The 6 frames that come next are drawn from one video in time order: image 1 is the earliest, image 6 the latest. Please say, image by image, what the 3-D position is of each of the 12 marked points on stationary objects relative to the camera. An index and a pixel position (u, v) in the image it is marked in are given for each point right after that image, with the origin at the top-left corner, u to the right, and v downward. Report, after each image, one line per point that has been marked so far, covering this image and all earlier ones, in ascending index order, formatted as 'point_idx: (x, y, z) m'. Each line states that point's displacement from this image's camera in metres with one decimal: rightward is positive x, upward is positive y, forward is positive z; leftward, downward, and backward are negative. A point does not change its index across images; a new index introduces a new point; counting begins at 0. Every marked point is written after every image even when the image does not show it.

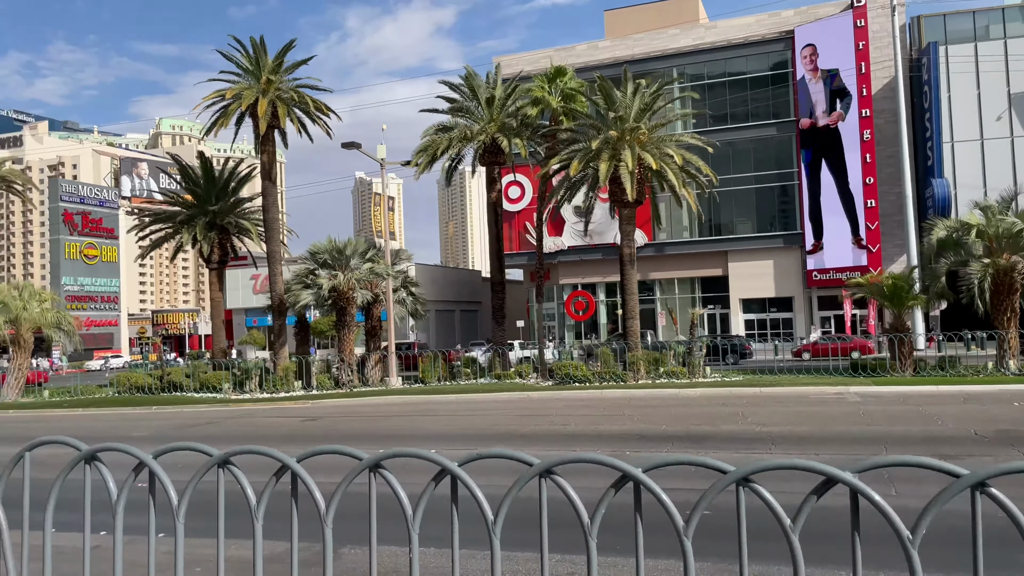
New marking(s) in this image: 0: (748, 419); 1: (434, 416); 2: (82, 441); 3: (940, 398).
0: (+4.5, -2.5, +15.7) m
1: (-1.7, -2.8, +18.2) m
2: (-8.6, -3.1, +16.7) m
3: (+9.0, -2.3, +17.3) m
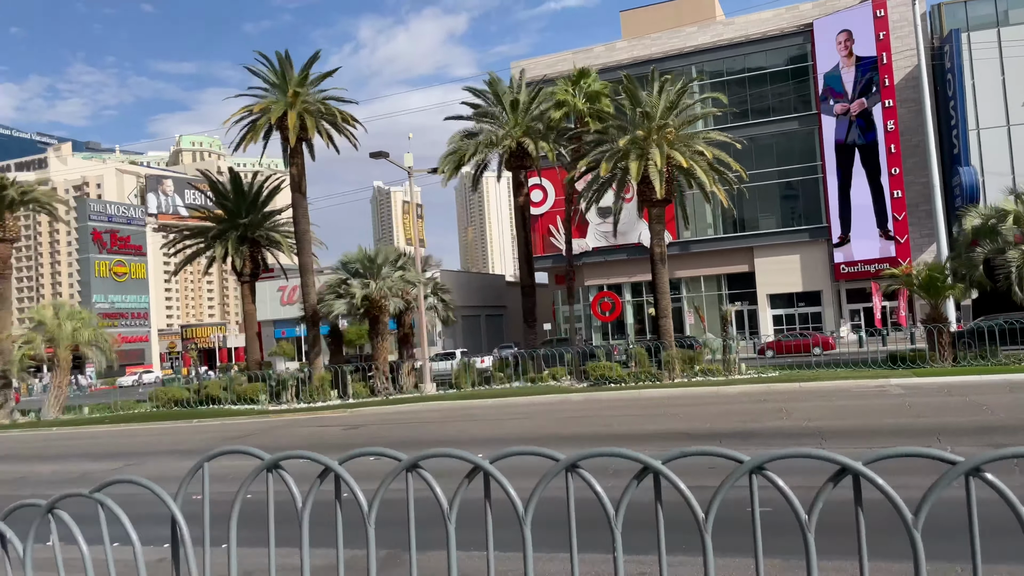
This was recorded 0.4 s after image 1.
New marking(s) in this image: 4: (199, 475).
0: (+5.3, -2.4, +15.6) m
1: (-0.8, -2.9, +18.3) m
2: (-7.8, -3.5, +17.0) m
3: (+9.8, -2.1, +17.1) m
4: (-5.1, -3.2, +14.0) m
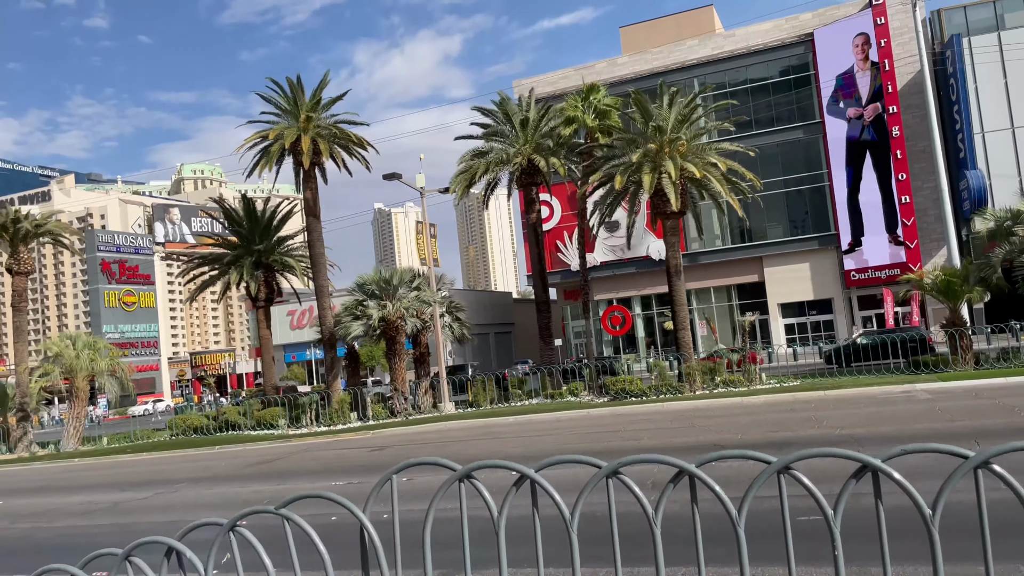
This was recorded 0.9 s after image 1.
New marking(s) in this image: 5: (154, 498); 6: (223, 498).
0: (+5.8, -2.6, +15.6) m
1: (-0.2, -3.3, +18.3) m
2: (-7.2, -4.0, +17.0) m
3: (+10.4, -2.1, +17.1) m
4: (-4.6, -3.6, +13.9) m
5: (-6.6, -3.9, +15.5) m
6: (-5.0, -3.7, +14.6) m
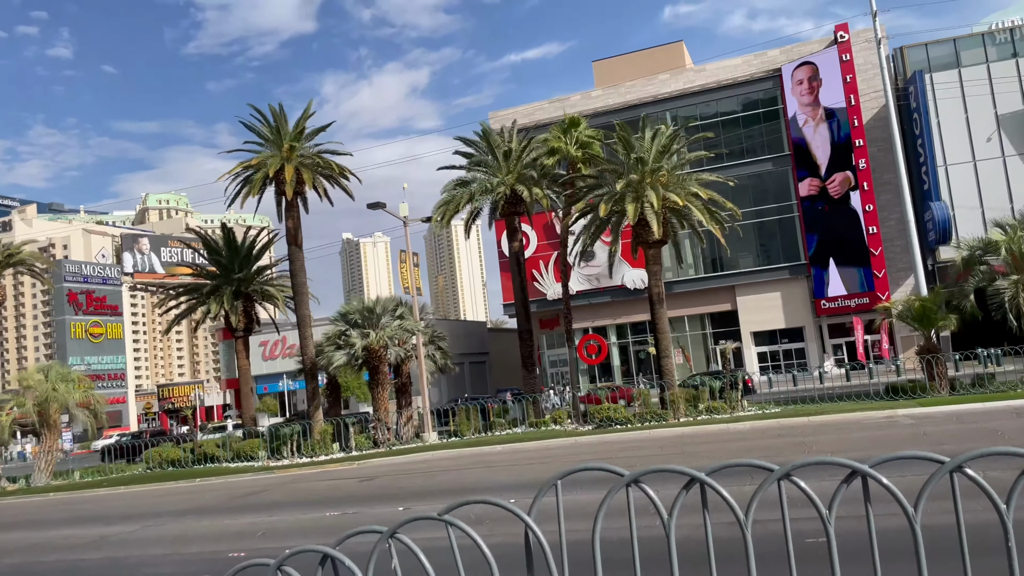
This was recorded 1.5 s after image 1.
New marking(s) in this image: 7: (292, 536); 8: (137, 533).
0: (+5.7, -3.1, +15.8) m
1: (-0.4, -4.0, +18.3) m
2: (-7.3, -4.6, +16.6) m
3: (+10.2, -2.7, +17.5) m
4: (-4.6, -4.1, +13.7) m
5: (-6.7, -4.5, +15.3) m
6: (-5.0, -4.2, +14.4) m
7: (-3.5, -3.9, +13.1) m
8: (-6.9, -4.5, +15.1) m
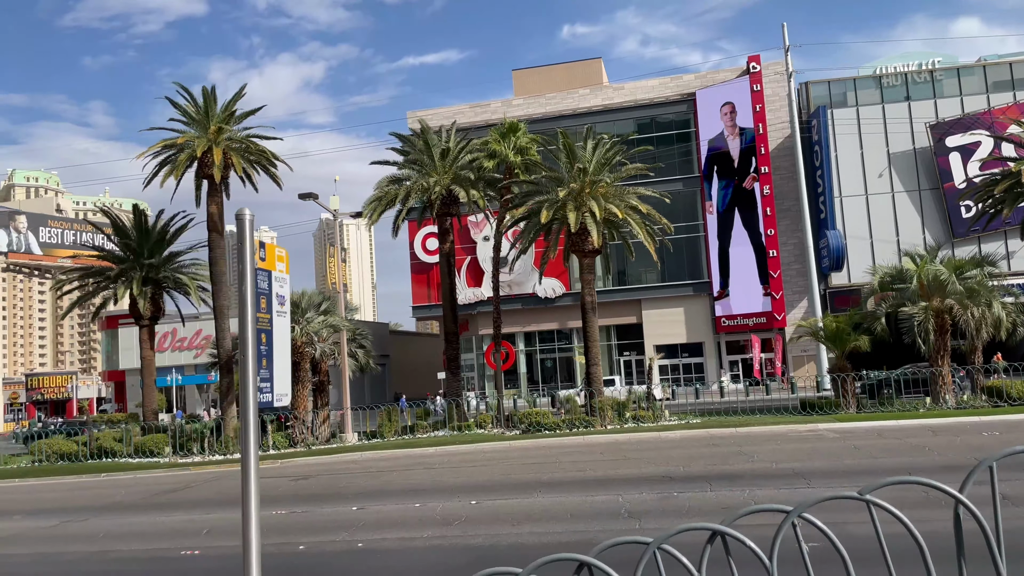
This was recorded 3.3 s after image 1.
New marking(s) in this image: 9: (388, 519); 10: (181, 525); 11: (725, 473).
0: (+4.8, -3.4, +16.4) m
1: (-1.7, -3.9, +17.9) m
2: (-8.3, -4.2, +15.4) m
3: (+9.0, -3.2, +18.6) m
4: (-5.2, -3.8, +12.9) m
5: (-7.5, -4.1, +14.1) m
6: (-5.7, -3.9, +13.5) m
7: (-4.1, -3.7, +12.4) m
8: (-7.6, -4.1, +13.9) m
9: (-1.9, -3.6, +12.7) m
10: (-5.4, -3.9, +13.4) m
11: (+3.8, -3.3, +14.6) m
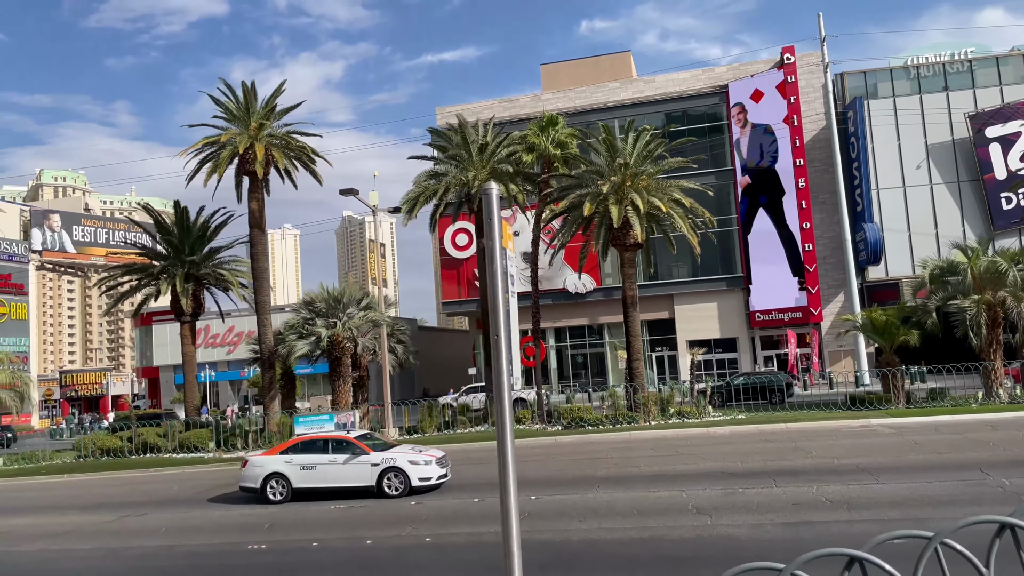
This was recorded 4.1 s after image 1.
0: (+5.8, -3.2, +16.1) m
1: (-0.6, -3.8, +17.9) m
2: (-7.3, -4.1, +15.5) m
3: (+10.1, -3.1, +18.3) m
4: (-4.2, -3.7, +12.9) m
5: (-6.5, -4.0, +14.1) m
6: (-4.8, -3.8, +13.5) m
7: (-3.1, -3.6, +12.4) m
8: (-6.6, -4.0, +14.0) m
9: (-0.9, -3.5, +12.6) m
10: (-4.4, -3.8, +13.4) m
11: (+4.8, -3.2, +14.4) m
